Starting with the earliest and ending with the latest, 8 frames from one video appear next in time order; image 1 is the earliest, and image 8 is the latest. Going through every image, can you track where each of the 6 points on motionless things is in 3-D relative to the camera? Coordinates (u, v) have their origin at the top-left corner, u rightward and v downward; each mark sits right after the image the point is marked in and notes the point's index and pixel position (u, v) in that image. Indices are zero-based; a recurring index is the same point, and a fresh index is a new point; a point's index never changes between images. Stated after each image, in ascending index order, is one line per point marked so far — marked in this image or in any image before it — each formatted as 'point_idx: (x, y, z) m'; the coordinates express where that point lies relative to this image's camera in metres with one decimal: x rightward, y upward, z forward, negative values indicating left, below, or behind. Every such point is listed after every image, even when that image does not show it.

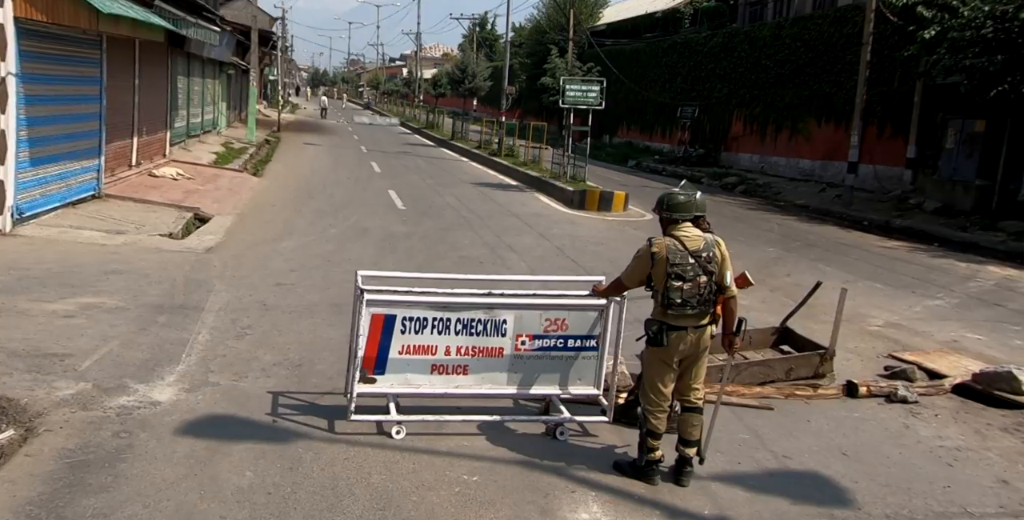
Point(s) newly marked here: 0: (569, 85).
0: (+1.3, +4.1, +19.1) m
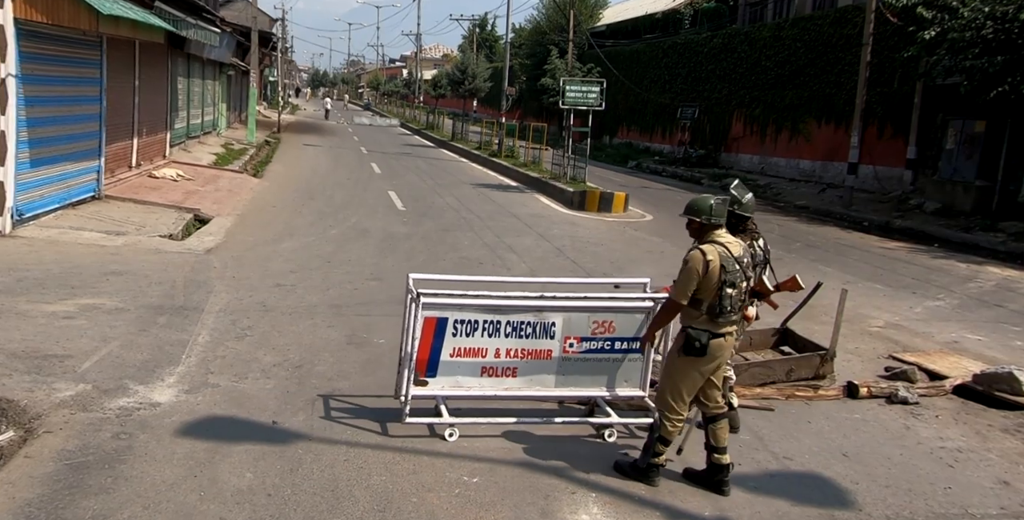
0: (+1.3, +4.1, +19.1) m
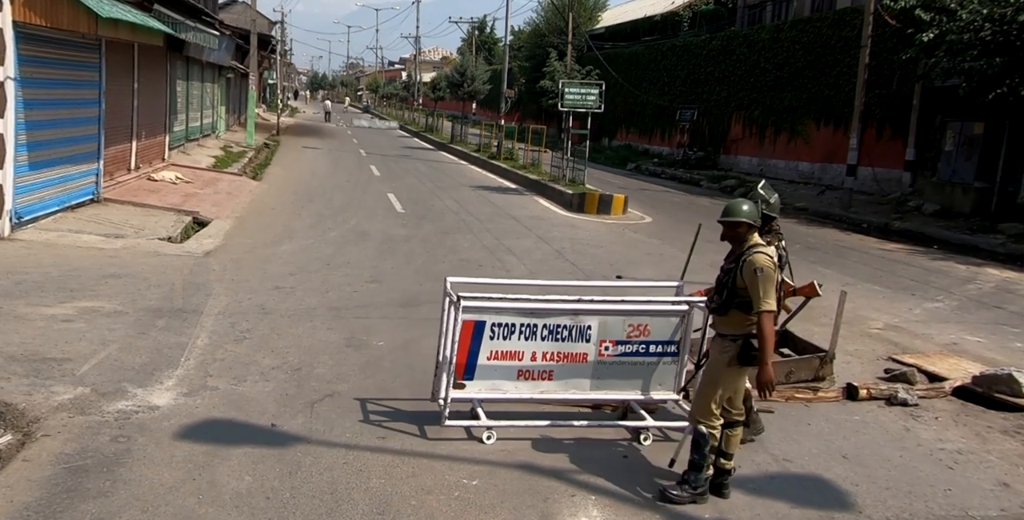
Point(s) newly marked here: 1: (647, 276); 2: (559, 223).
0: (+1.3, +4.0, +19.1) m
1: (+1.9, -0.2, +11.0) m
2: (+0.9, +0.7, +15.7) m
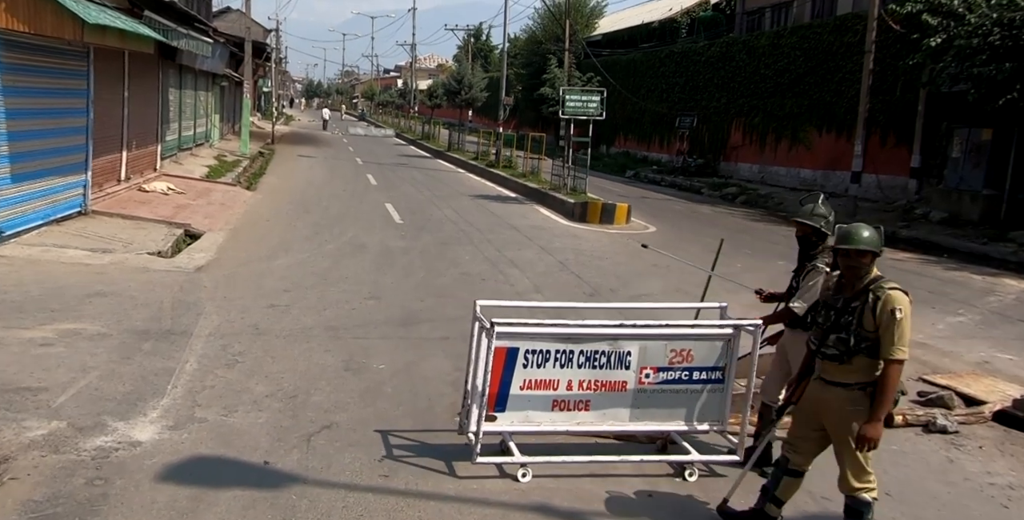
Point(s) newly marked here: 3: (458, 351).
0: (+1.3, +3.8, +18.8) m
1: (+1.9, -0.4, +10.6) m
2: (+0.9, +0.5, +15.3) m
3: (-0.5, -0.8, +7.2) m
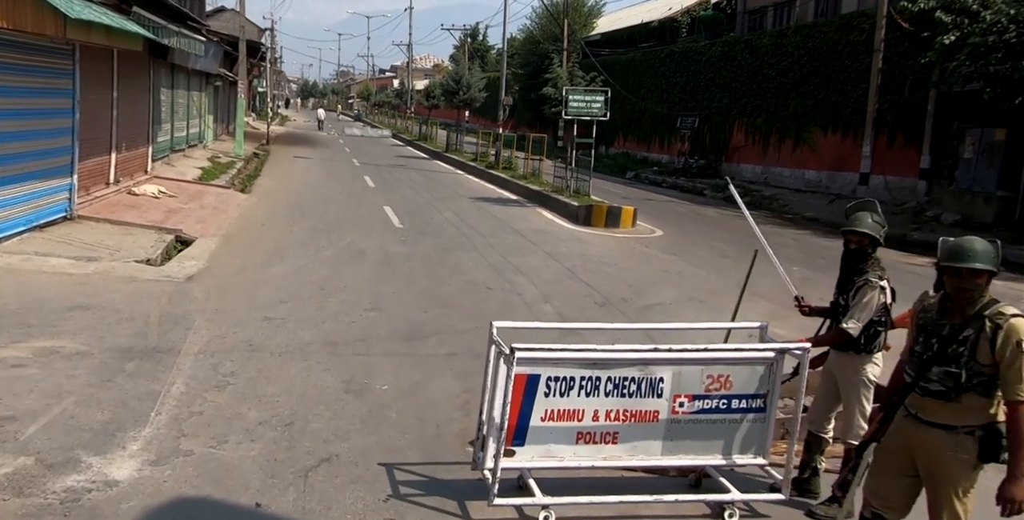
0: (+1.3, +3.7, +18.3) m
1: (+2.0, -0.4, +10.2) m
2: (+1.0, +0.4, +14.8) m
3: (-0.4, -0.9, +6.7) m
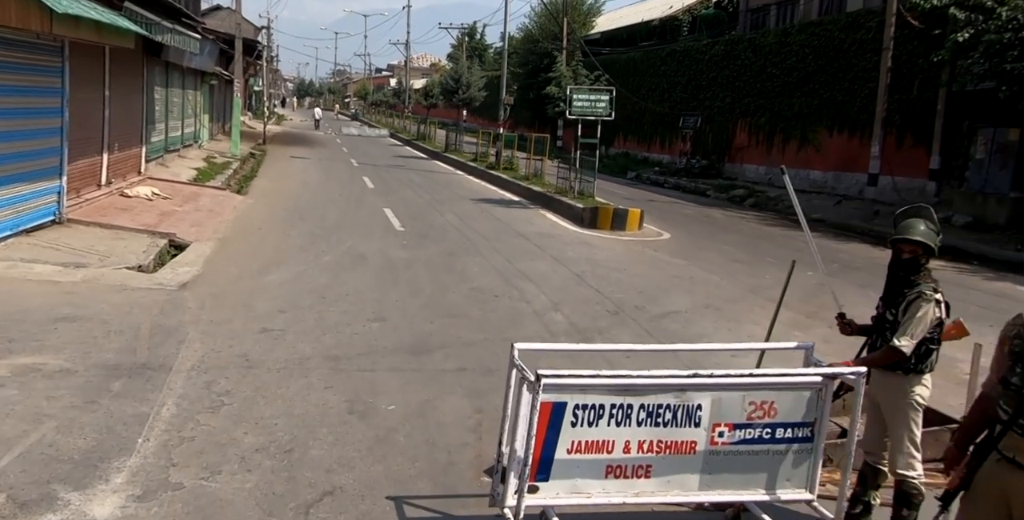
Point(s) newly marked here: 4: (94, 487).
0: (+1.4, +3.6, +17.9) m
1: (+2.1, -0.5, +9.8) m
2: (+1.0, +0.3, +14.4) m
3: (-0.3, -1.0, +6.3) m
4: (-2.1, -1.2, +4.2) m
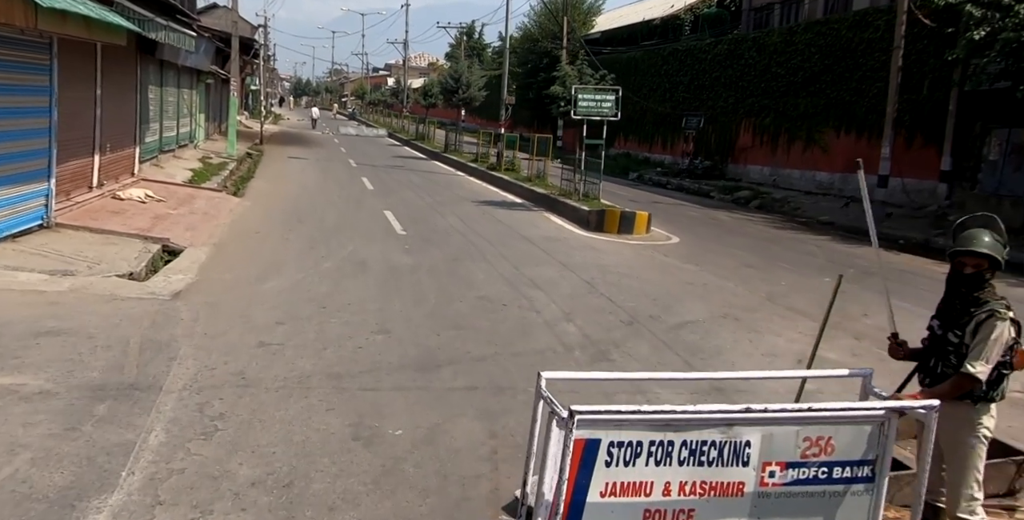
0: (+1.5, +3.5, +17.4) m
1: (+2.2, -0.6, +9.3) m
2: (+1.1, +0.3, +14.0) m
3: (-0.2, -1.1, +5.9) m
4: (-2.0, -1.2, +3.7) m
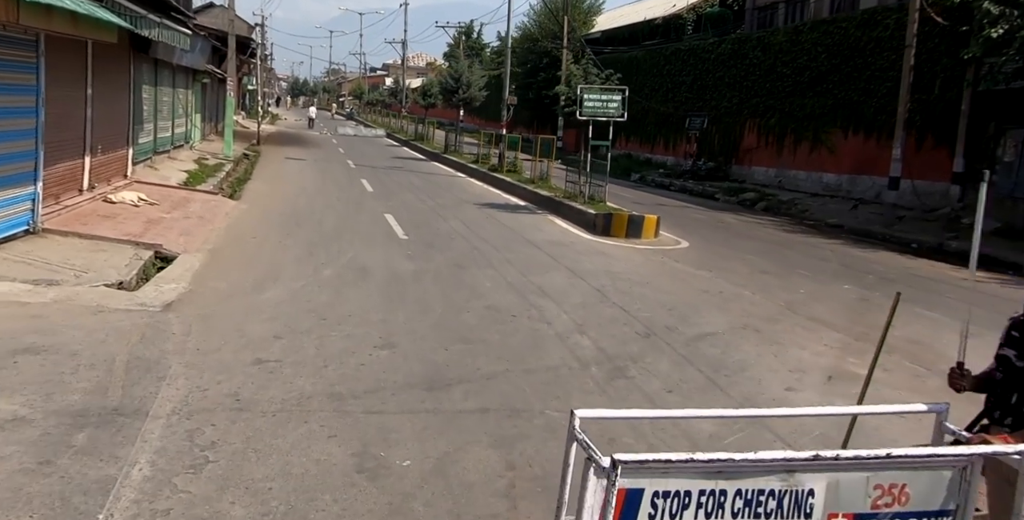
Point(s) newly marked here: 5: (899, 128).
0: (+1.6, +3.5, +17.0) m
1: (+2.3, -0.7, +8.9) m
2: (+1.2, +0.2, +13.5) m
3: (-0.1, -1.1, +5.4) m
4: (-1.9, -1.3, +3.3) m
5: (+9.1, +3.1, +19.3) m
